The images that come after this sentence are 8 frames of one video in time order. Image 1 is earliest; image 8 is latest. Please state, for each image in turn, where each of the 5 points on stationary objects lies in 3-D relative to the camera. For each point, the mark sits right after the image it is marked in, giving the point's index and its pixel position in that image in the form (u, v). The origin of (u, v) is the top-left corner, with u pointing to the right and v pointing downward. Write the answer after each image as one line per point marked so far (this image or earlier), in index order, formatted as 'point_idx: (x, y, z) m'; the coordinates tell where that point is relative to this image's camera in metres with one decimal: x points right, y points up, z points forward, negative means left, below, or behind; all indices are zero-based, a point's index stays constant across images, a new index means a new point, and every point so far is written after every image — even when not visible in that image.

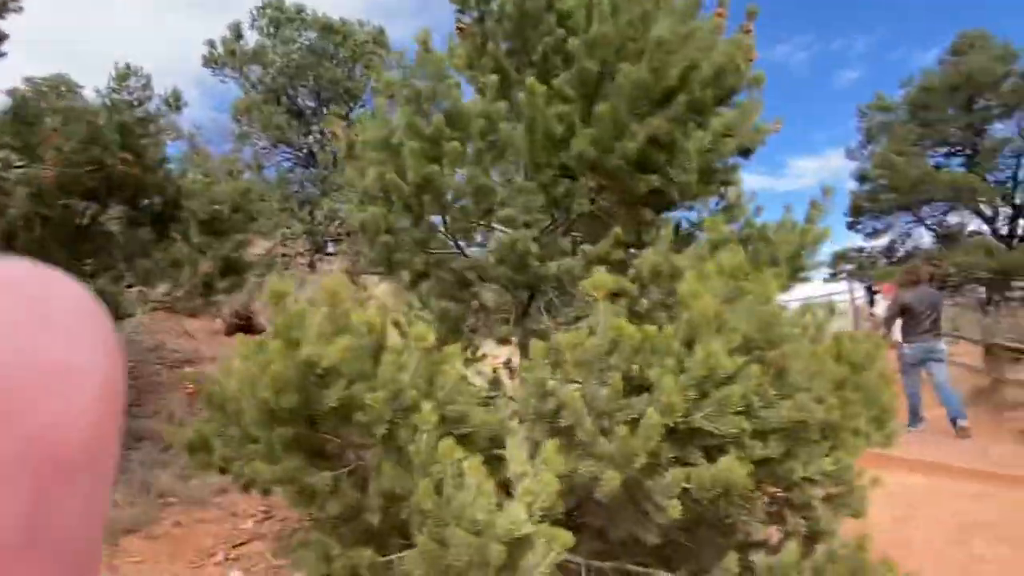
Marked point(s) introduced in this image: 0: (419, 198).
0: (-0.4, +0.4, +2.8) m
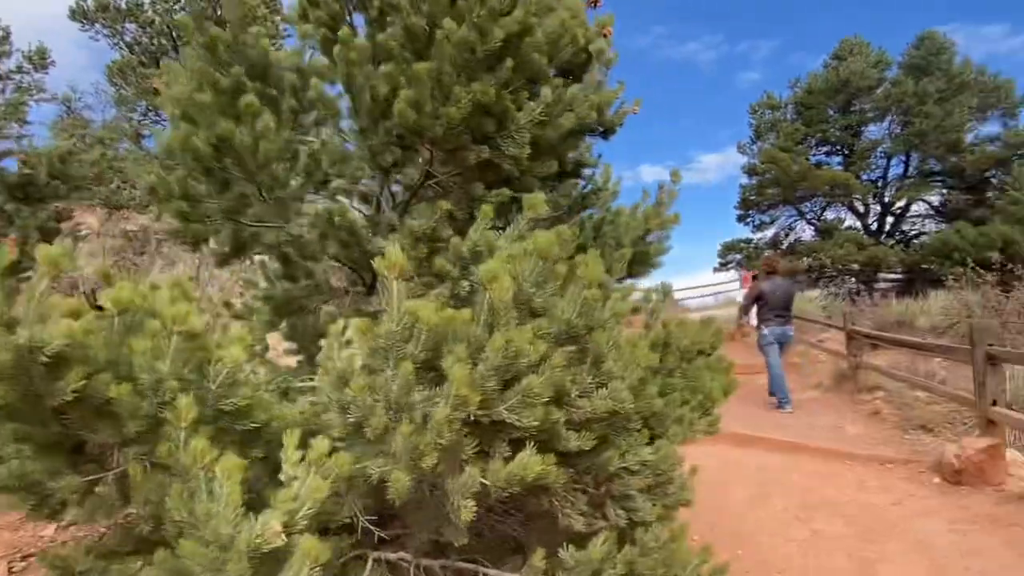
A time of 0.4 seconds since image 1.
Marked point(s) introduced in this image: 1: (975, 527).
0: (-1.1, +0.5, +2.5) m
1: (+3.4, -1.8, +4.8) m
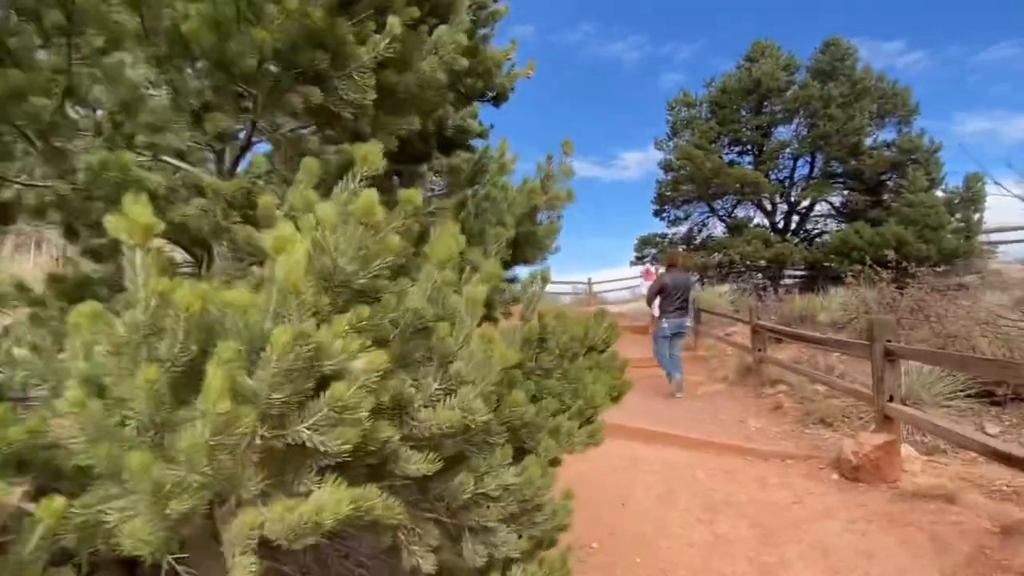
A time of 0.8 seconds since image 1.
0: (-1.6, +0.6, +1.8) m
1: (+2.6, -1.7, +4.7) m
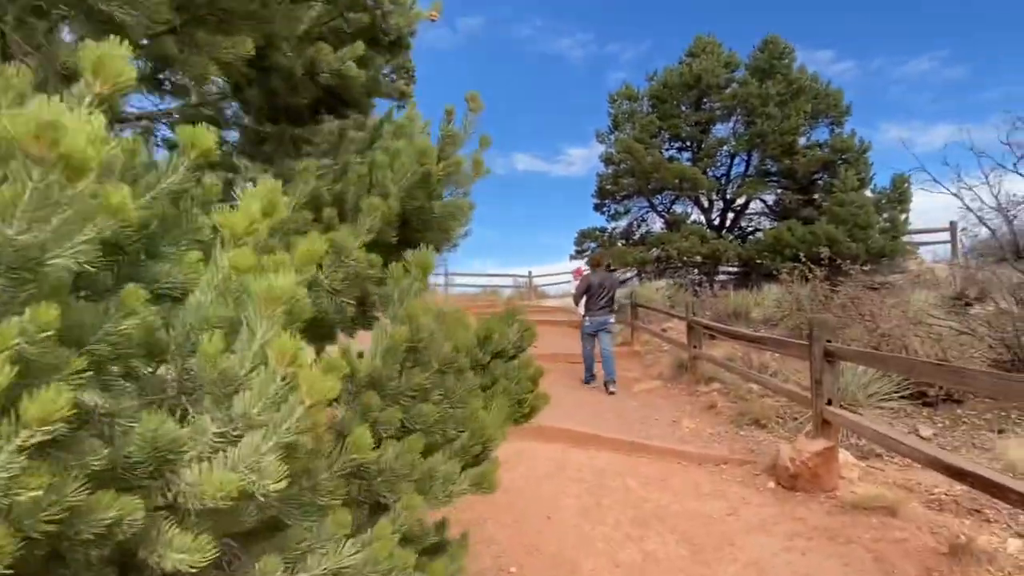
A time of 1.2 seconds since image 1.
0: (-1.9, +0.6, +1.1) m
1: (+2.0, -1.7, +4.3) m
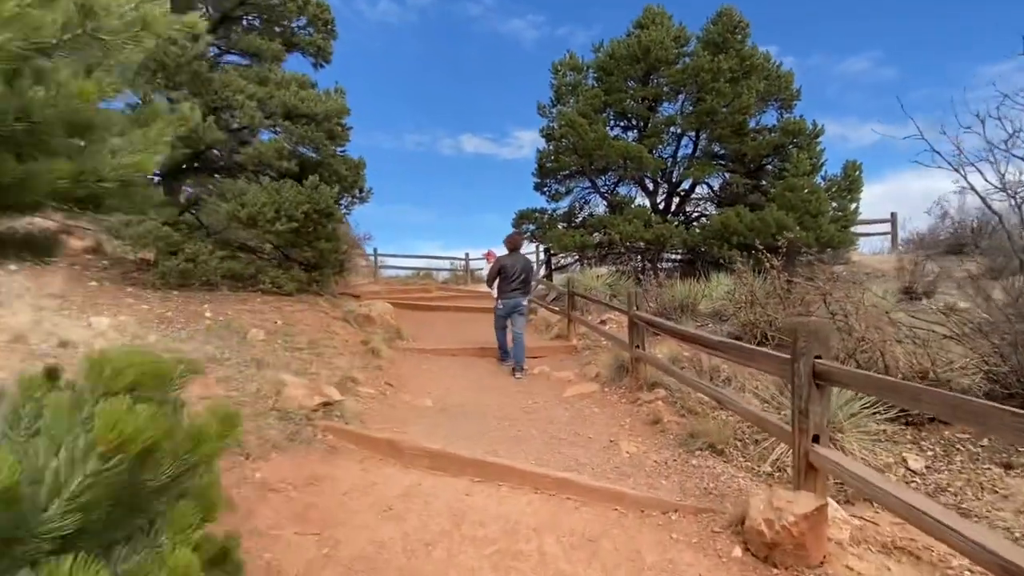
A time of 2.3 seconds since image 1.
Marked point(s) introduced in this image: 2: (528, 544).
0: (-2.2, +0.6, -0.7) m
1: (+1.3, -1.7, +2.8) m
2: (+0.1, -1.7, +4.2) m
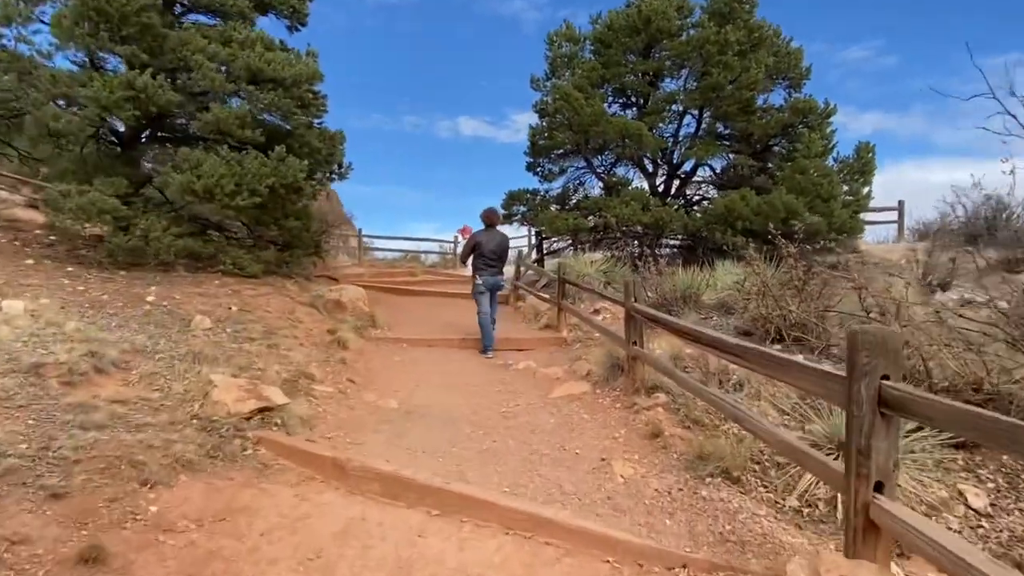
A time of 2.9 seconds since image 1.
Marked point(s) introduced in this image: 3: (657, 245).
0: (-2.4, +0.6, -1.9) m
1: (+1.1, -1.7, +1.8) m
2: (-0.1, -1.6, +3.2) m
3: (+3.8, +1.1, +16.8) m
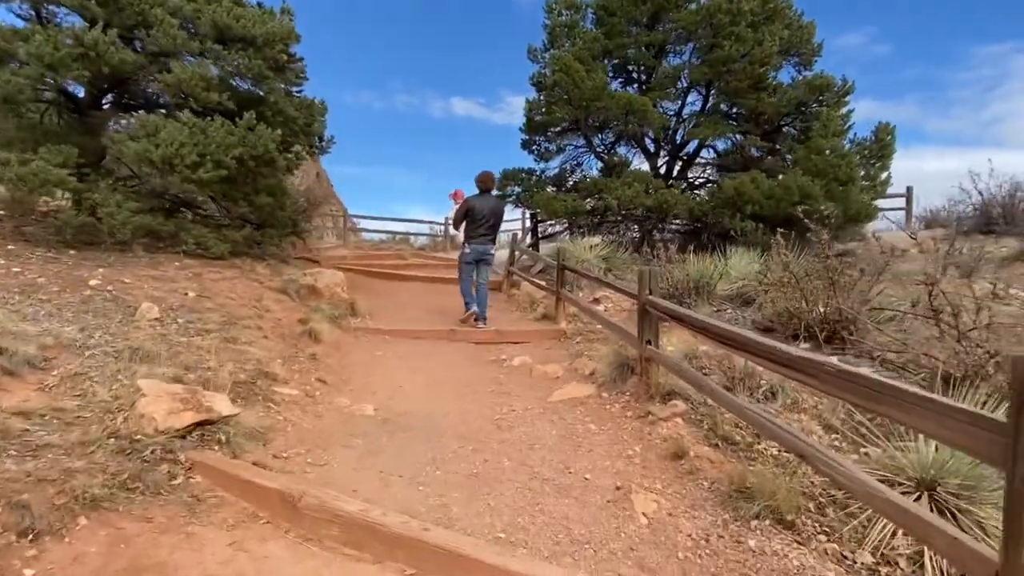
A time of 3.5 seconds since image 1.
0: (-2.3, +0.5, -2.9) m
1: (+1.1, -1.7, +0.8) m
2: (-0.1, -1.6, +2.2) m
3: (+3.6, +1.4, +15.8) m
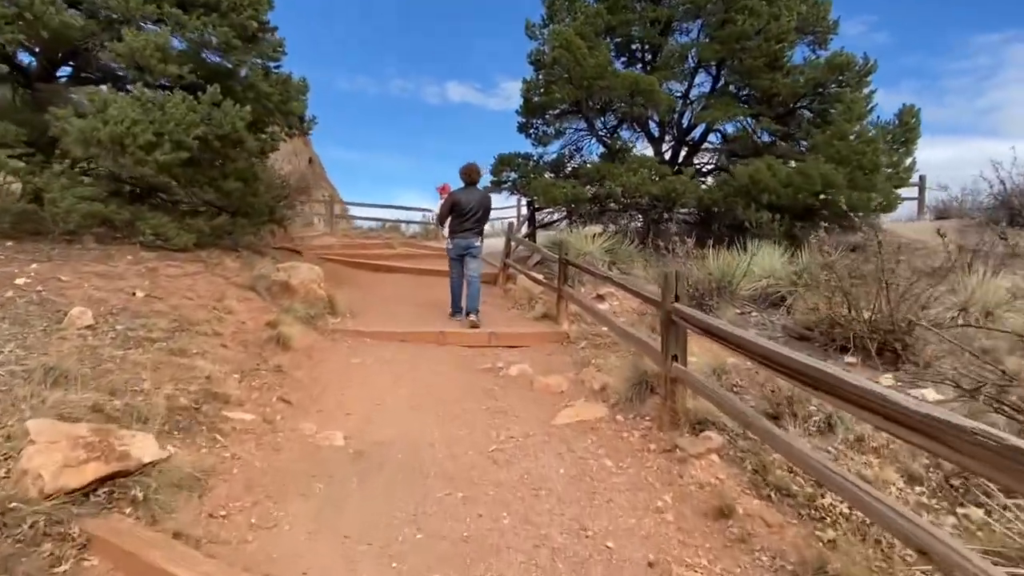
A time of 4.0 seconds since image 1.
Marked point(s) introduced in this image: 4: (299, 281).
0: (-2.2, +0.2, -4.0) m
1: (+1.2, -1.9, -0.2) m
2: (-0.1, -1.7, +1.1) m
3: (+3.5, +1.6, +14.8) m
4: (-3.0, +0.1, +9.1) m
